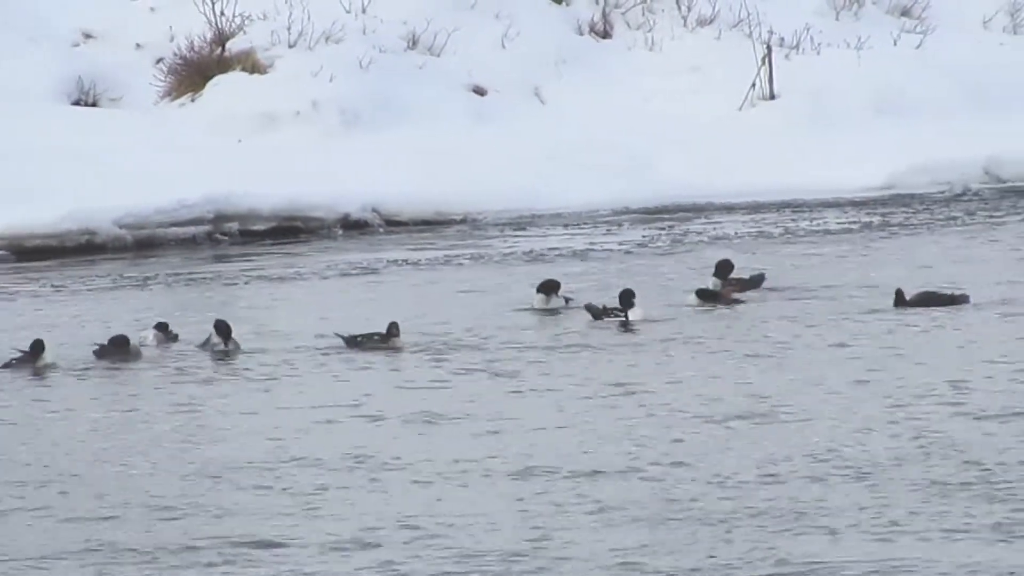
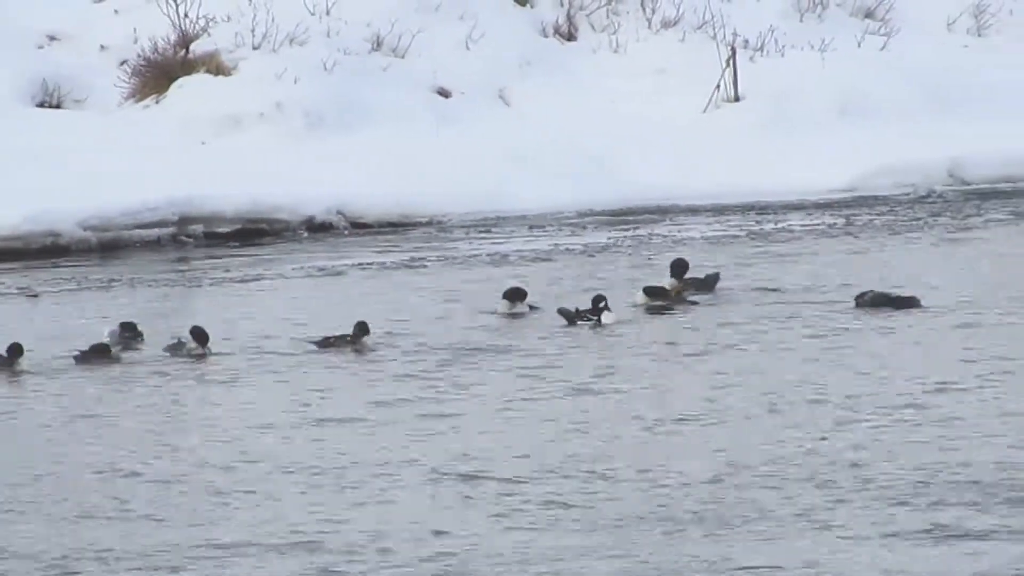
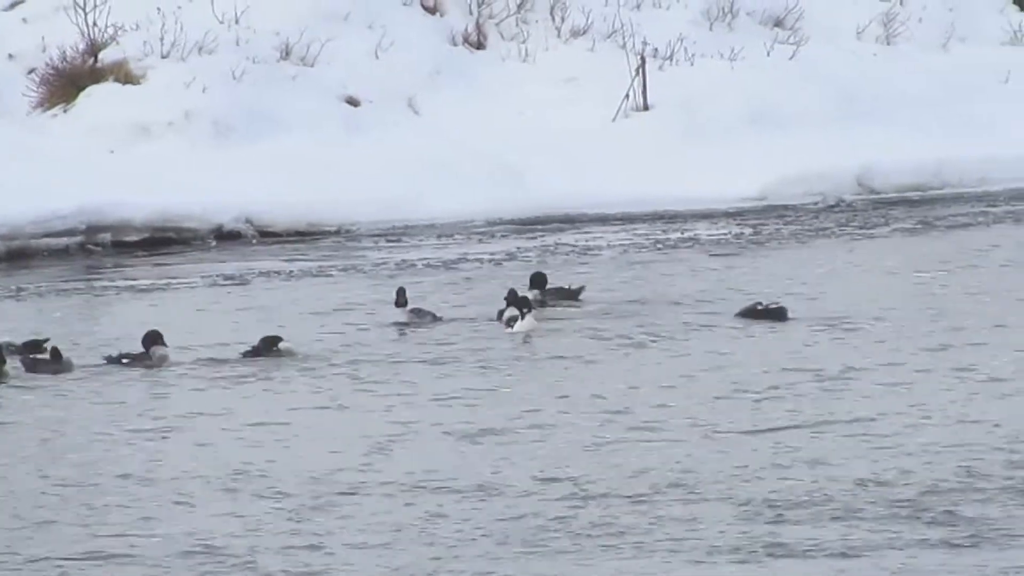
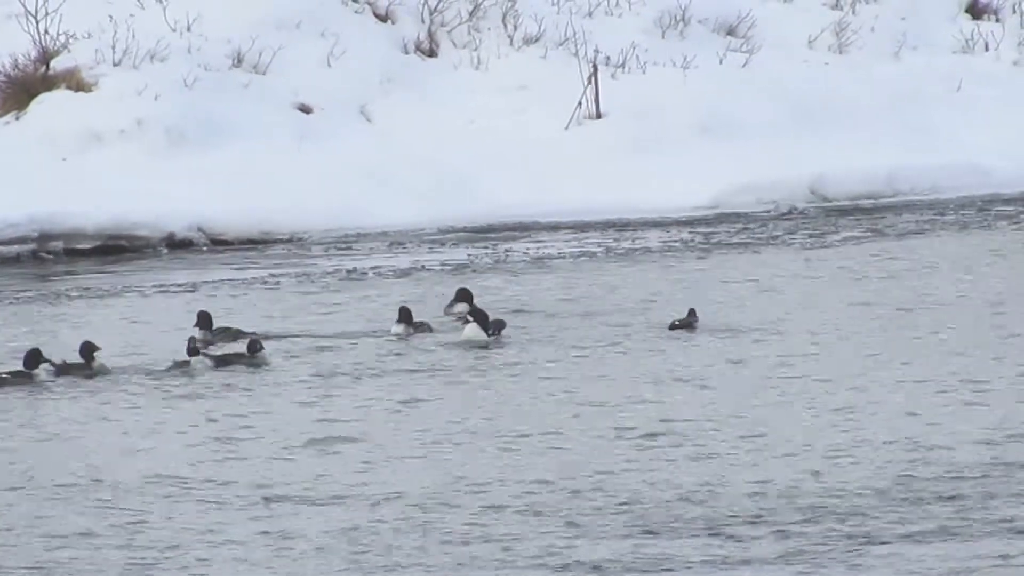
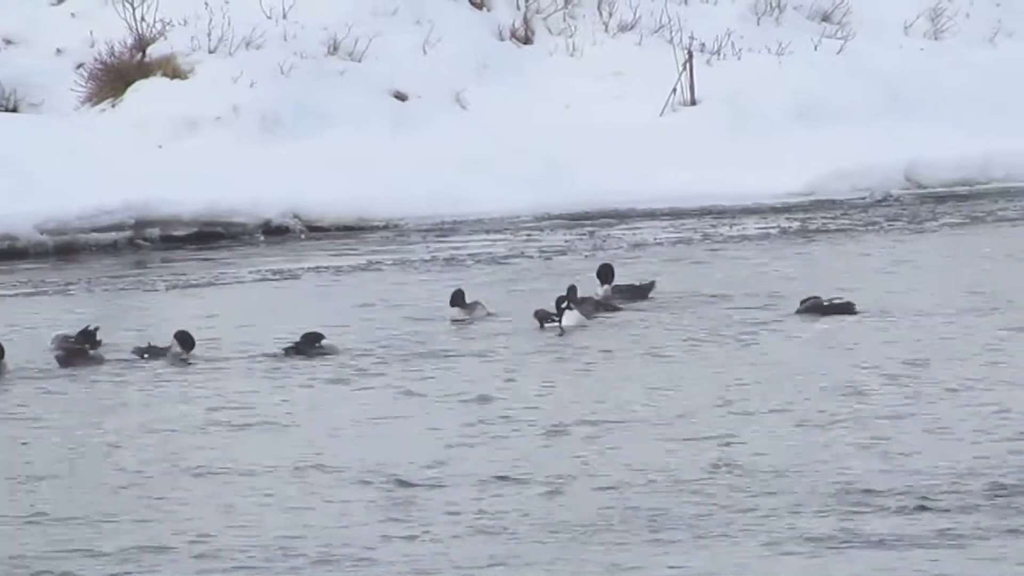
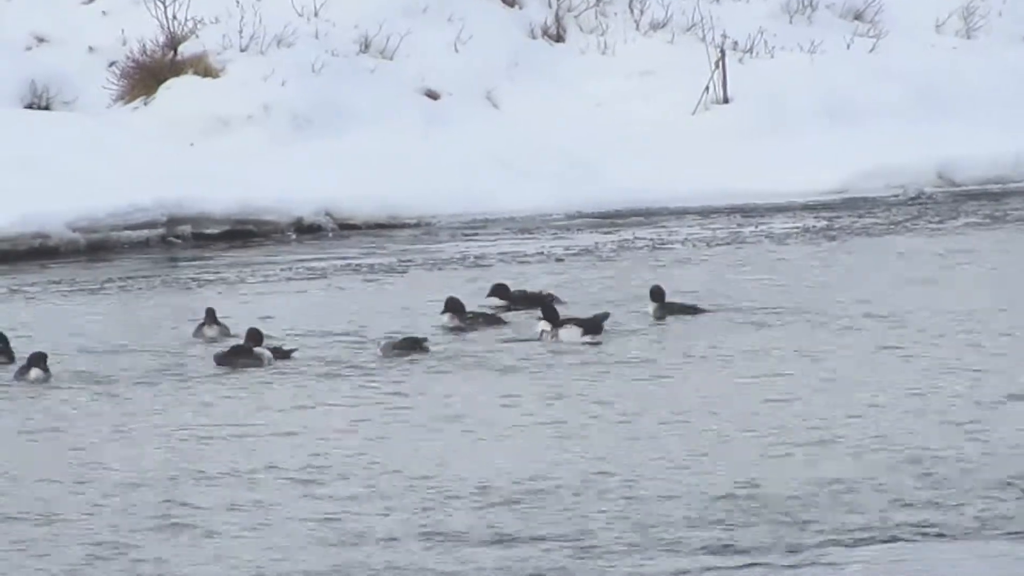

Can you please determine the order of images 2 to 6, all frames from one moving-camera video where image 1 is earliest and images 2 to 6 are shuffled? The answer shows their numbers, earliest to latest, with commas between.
2, 5, 3, 4, 6
